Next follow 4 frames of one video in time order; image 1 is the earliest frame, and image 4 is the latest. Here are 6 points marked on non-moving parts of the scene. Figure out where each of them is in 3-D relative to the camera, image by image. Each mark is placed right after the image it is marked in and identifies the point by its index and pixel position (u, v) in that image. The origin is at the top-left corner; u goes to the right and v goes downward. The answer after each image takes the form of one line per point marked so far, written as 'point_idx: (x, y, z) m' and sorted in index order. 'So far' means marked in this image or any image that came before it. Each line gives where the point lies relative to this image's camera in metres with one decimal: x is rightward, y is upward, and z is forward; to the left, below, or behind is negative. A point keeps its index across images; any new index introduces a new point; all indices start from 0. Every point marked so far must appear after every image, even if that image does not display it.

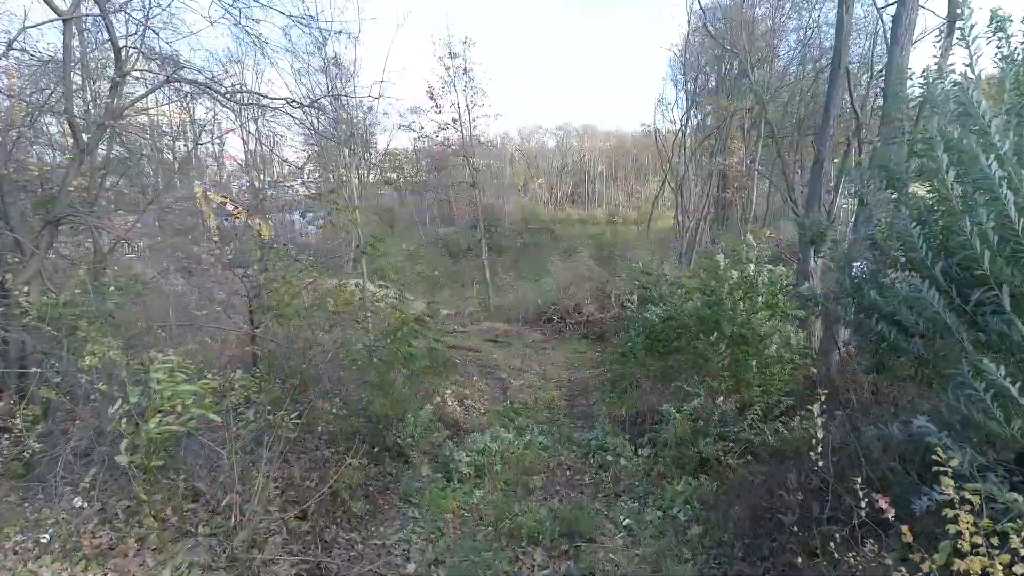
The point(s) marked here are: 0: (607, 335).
0: (+1.6, -0.8, +13.3) m
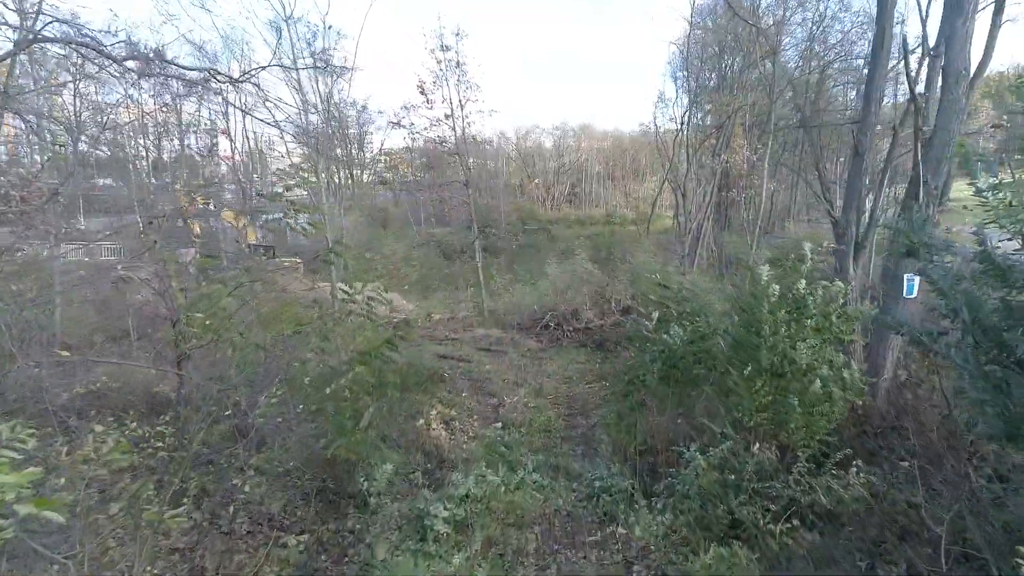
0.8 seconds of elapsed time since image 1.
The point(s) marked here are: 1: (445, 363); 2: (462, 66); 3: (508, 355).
0: (+1.5, -0.9, +12.5) m
1: (-1.0, -1.1, +11.3) m
2: (-1.1, +4.8, +16.8) m
3: (-0.1, -1.1, +12.7) m
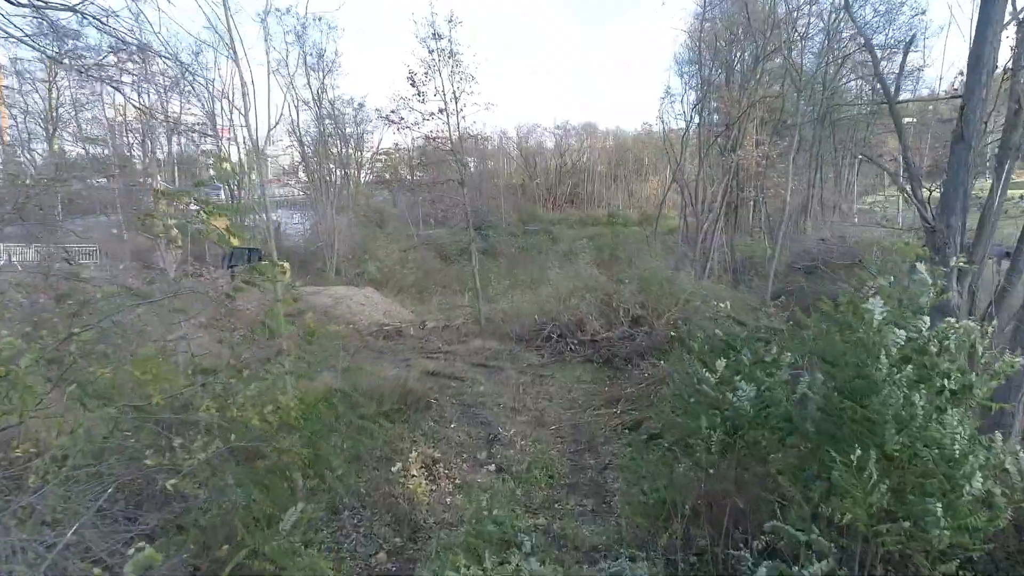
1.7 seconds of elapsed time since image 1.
0: (+1.5, -1.0, +11.2) m
1: (-1.0, -1.2, +10.1) m
2: (-1.1, +4.6, +15.5) m
3: (-0.1, -1.2, +11.5) m
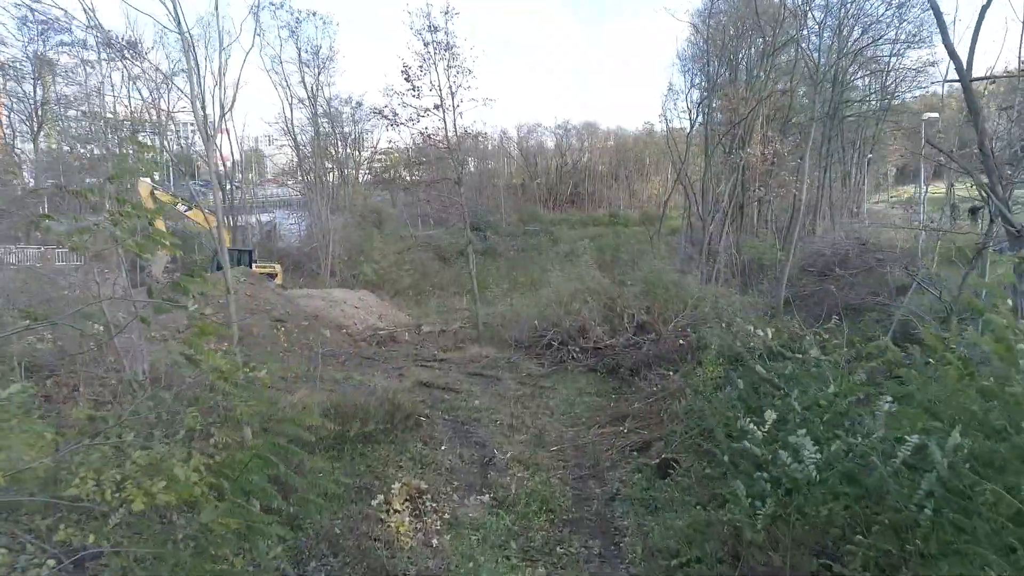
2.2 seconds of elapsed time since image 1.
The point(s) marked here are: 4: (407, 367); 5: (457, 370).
0: (+1.5, -1.1, +10.5) m
1: (-1.0, -1.3, +9.4) m
2: (-1.1, +4.5, +14.8) m
3: (-0.1, -1.3, +10.8) m
4: (-1.6, -1.2, +12.1) m
5: (-0.8, -1.2, +11.7) m
